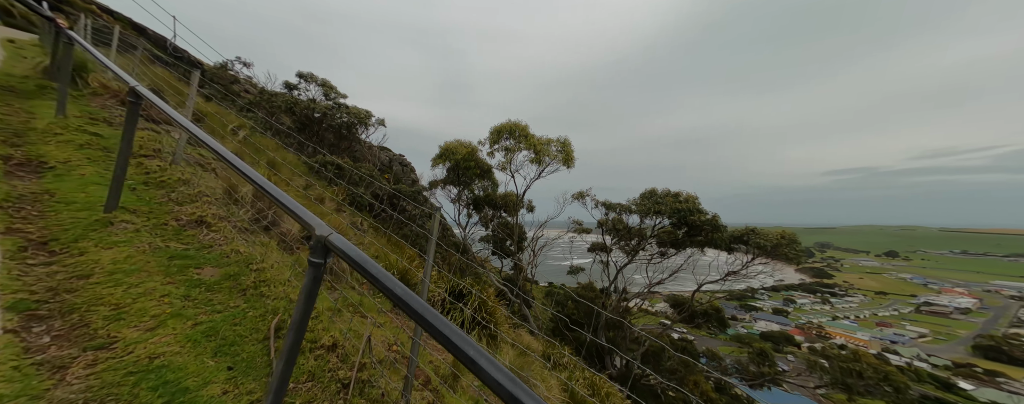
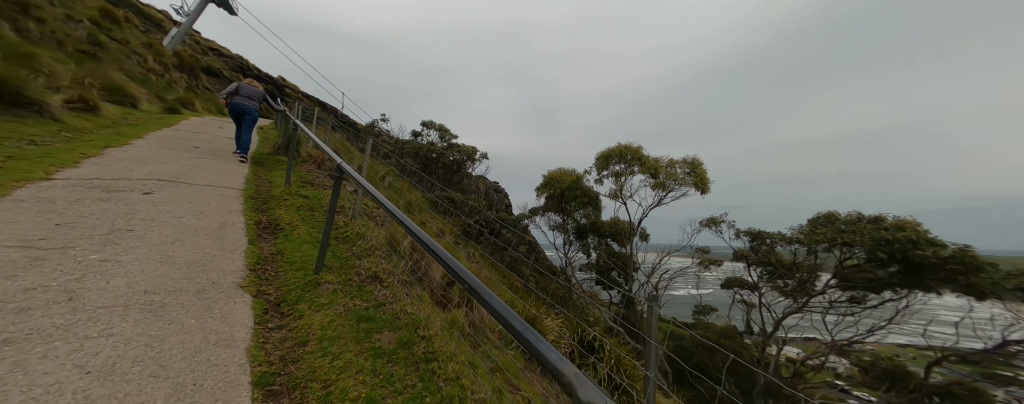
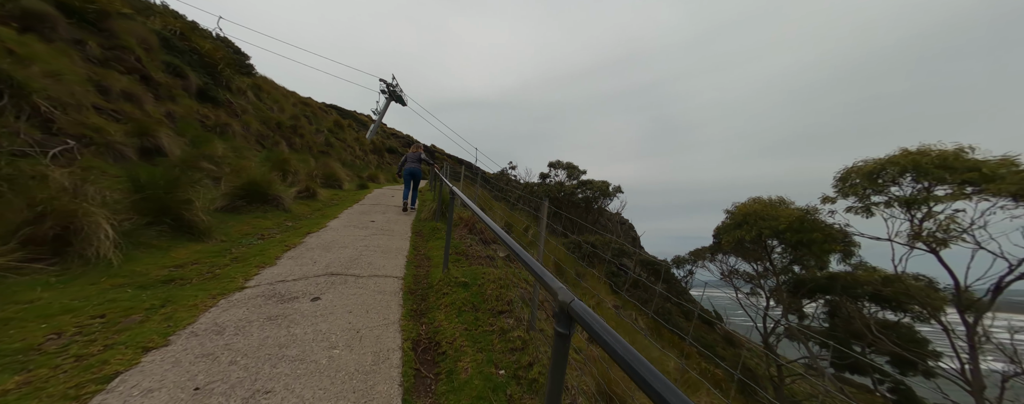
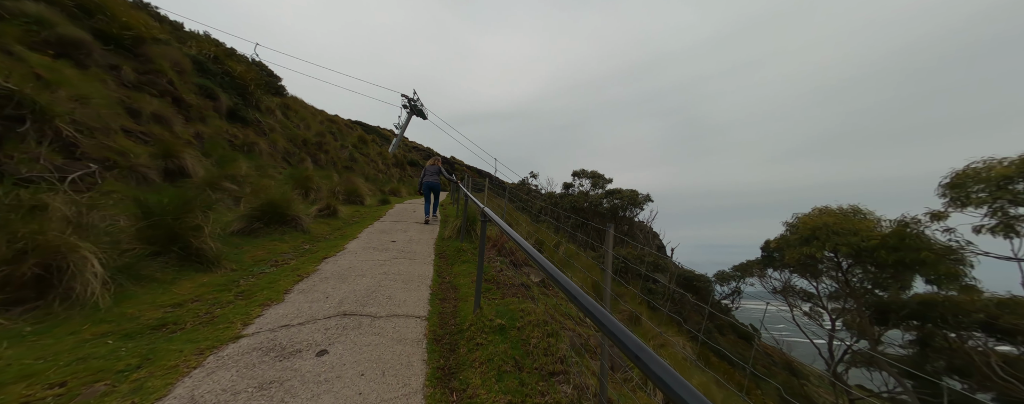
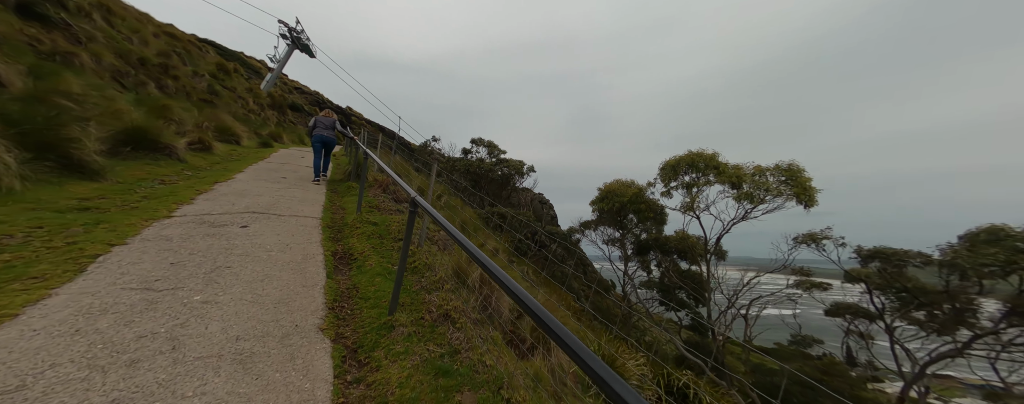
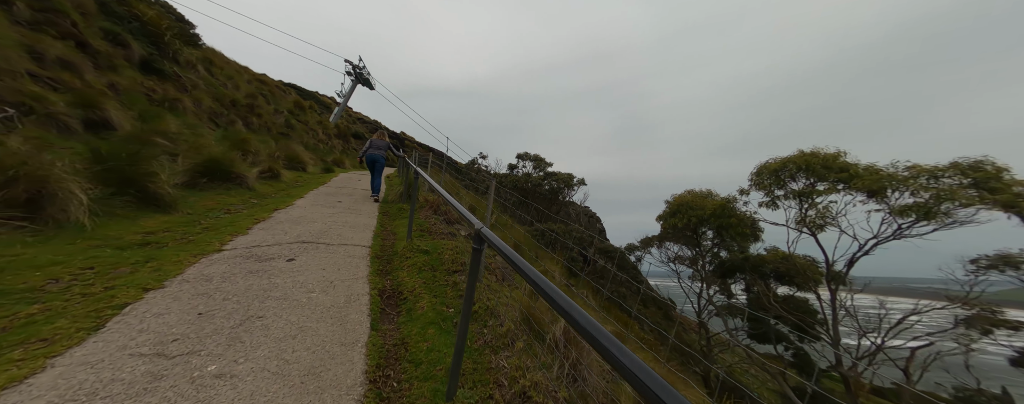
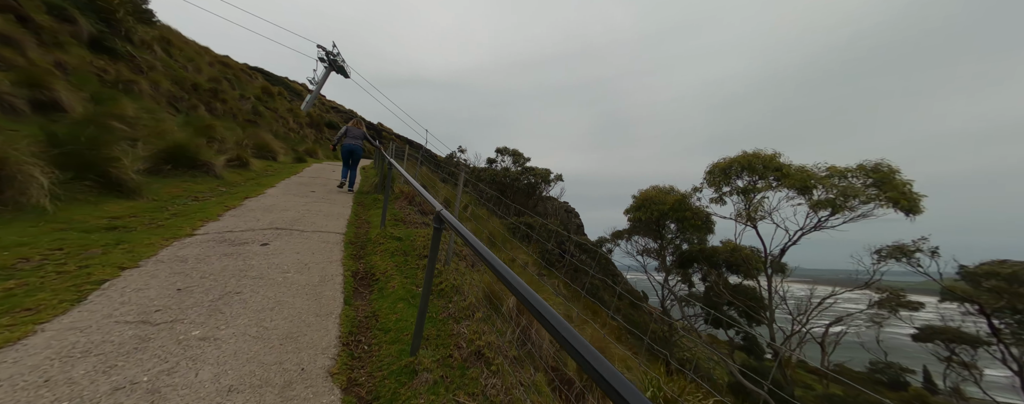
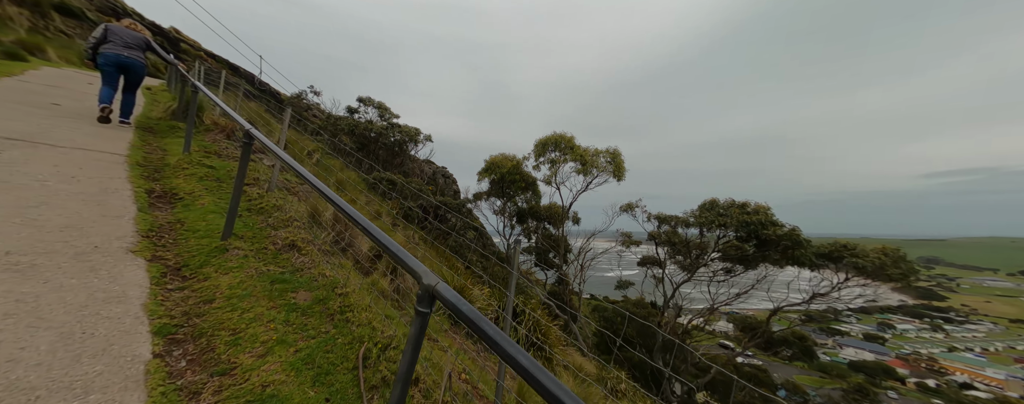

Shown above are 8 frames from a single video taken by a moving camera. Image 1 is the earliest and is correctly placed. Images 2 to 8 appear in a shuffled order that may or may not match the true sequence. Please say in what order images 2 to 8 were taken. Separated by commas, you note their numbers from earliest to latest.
8, 2, 5, 7, 6, 3, 4
